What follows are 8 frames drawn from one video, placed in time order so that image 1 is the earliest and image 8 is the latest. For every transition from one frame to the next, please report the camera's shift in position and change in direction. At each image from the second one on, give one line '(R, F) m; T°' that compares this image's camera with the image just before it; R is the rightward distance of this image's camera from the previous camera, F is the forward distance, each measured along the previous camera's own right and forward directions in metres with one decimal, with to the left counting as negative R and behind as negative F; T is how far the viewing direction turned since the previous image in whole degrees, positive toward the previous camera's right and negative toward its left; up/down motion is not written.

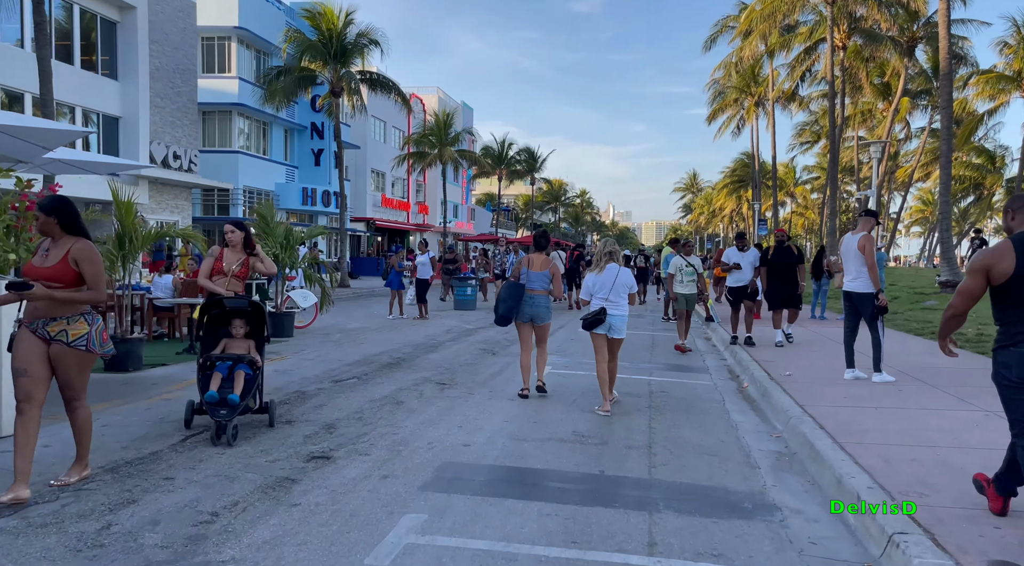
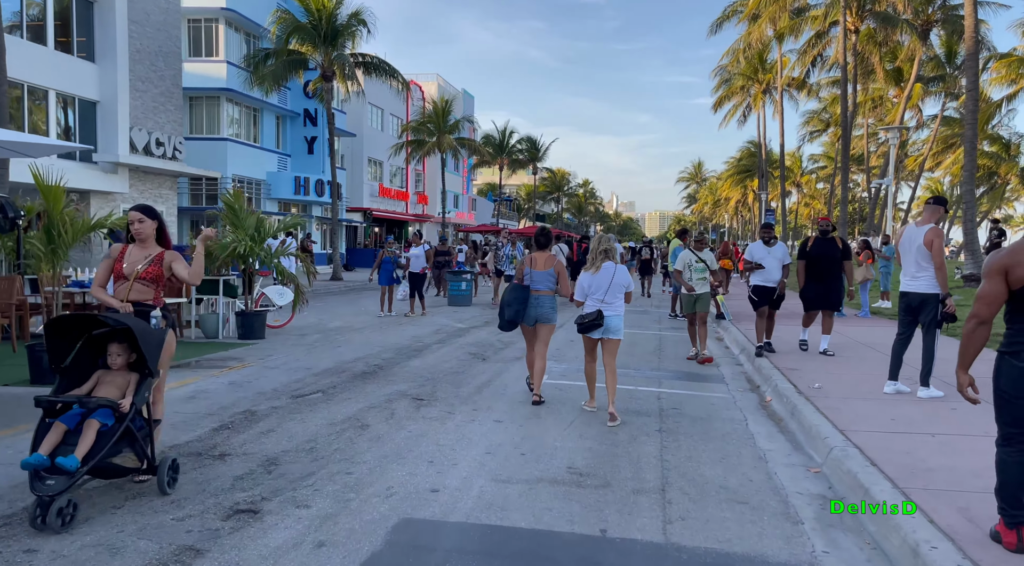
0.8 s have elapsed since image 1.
(+0.2, +1.2) m; 0°
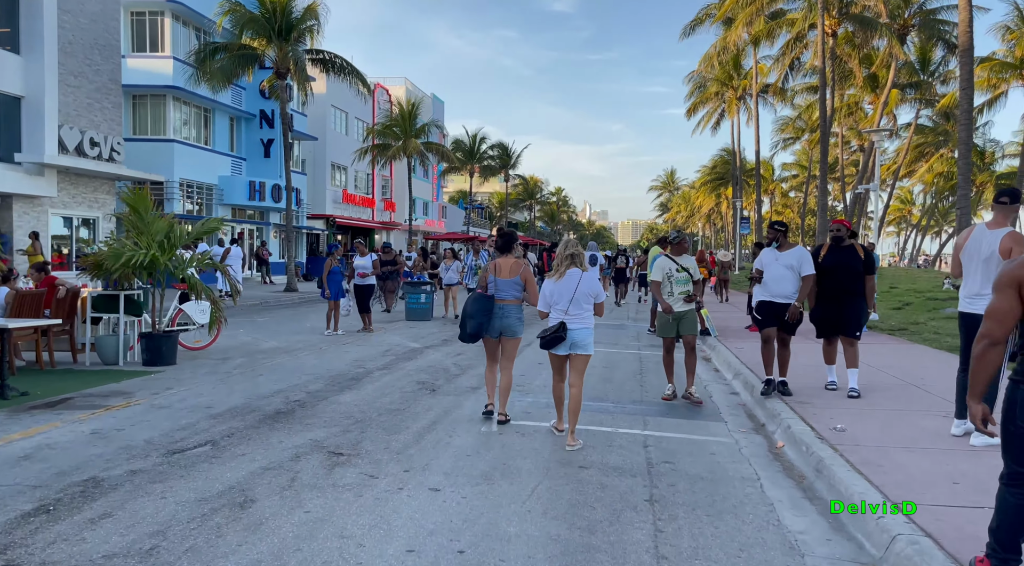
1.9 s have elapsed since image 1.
(+0.2, +1.6) m; +2°
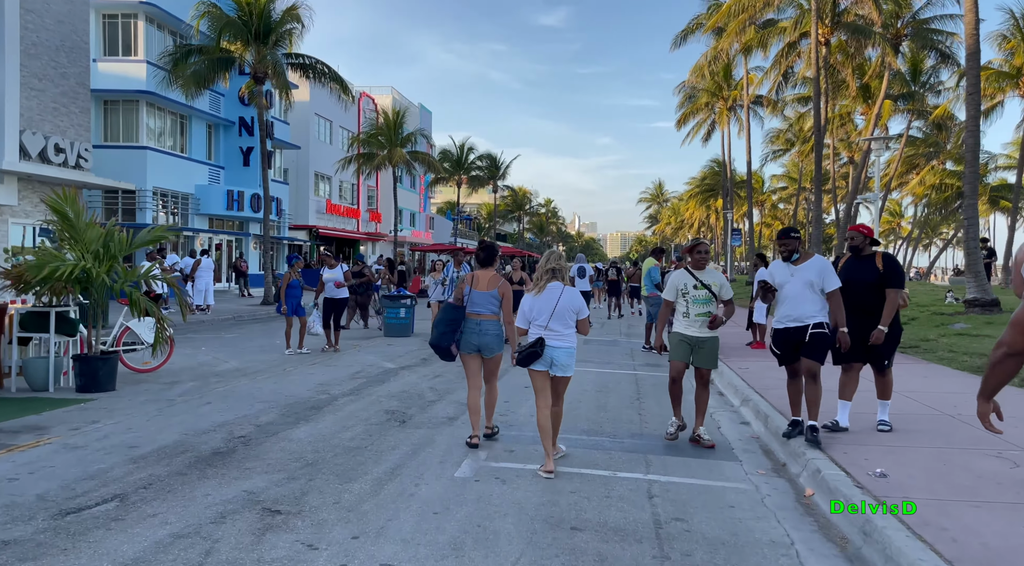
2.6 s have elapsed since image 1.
(+0.1, +1.0) m; +1°
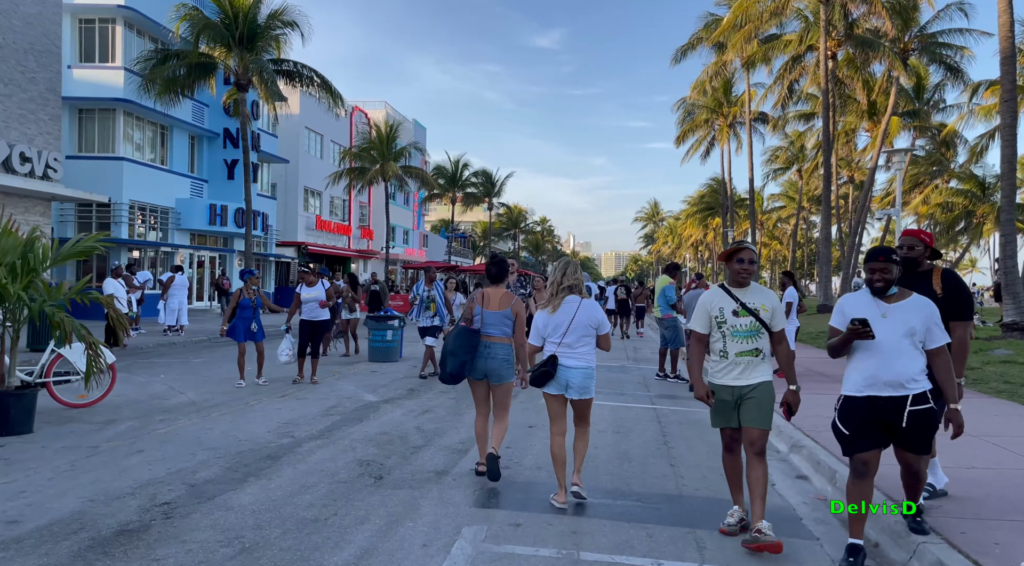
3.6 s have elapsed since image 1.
(-0.1, +1.4) m; 0°
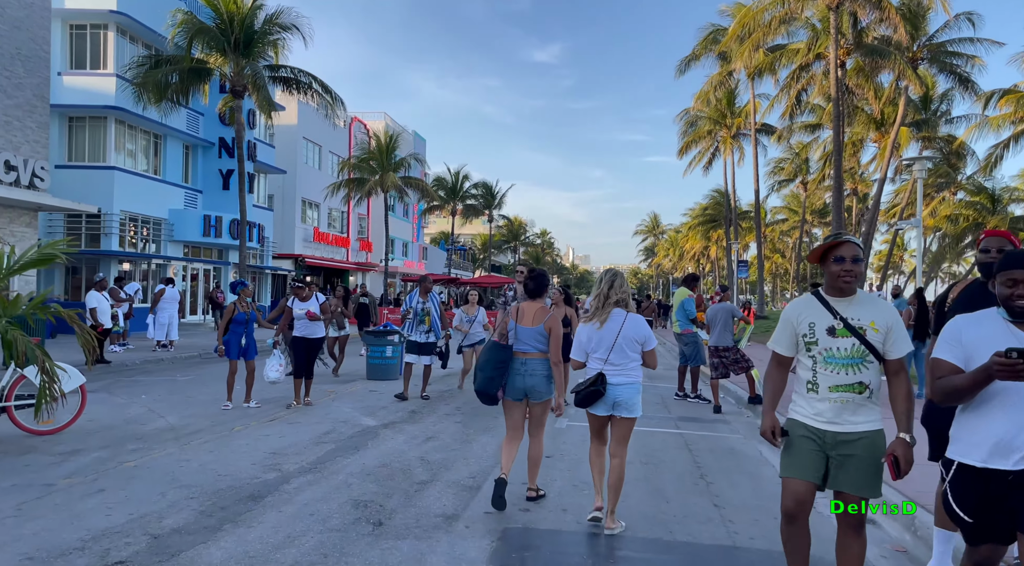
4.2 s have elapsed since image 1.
(-0.2, +0.8) m; 0°
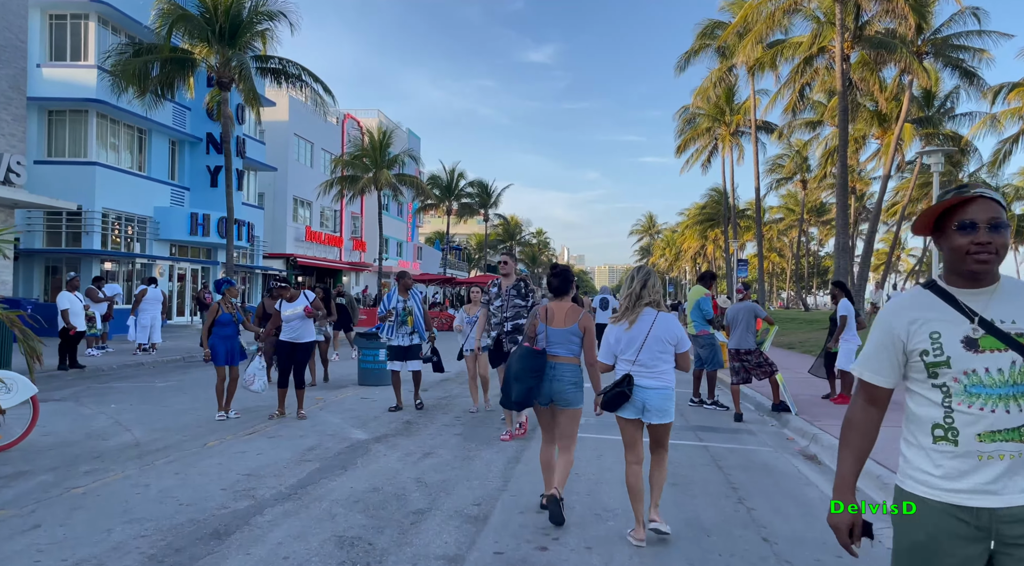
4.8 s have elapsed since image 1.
(-0.1, +0.9) m; 0°
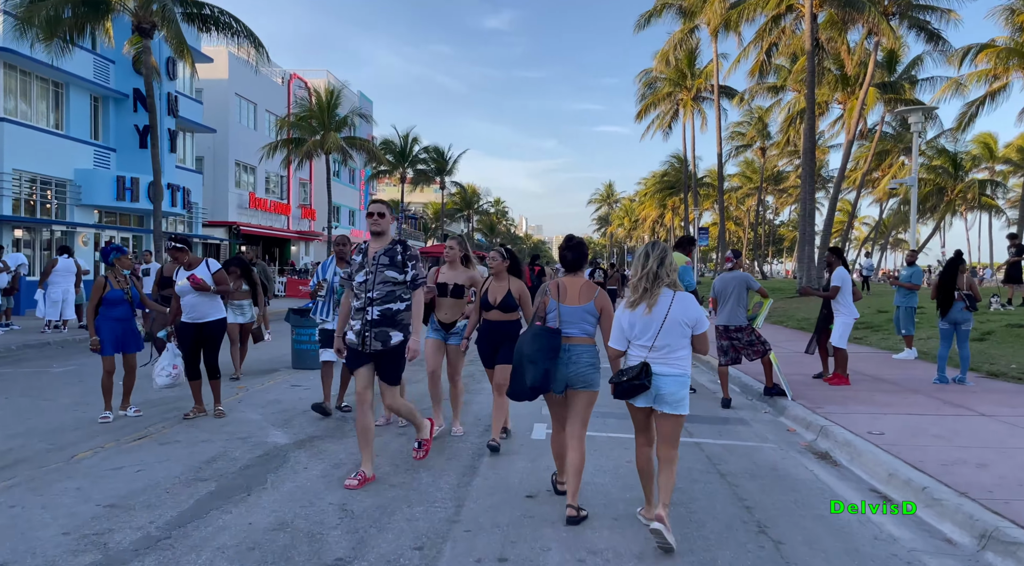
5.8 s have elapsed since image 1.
(0.0, +1.4) m; +3°
